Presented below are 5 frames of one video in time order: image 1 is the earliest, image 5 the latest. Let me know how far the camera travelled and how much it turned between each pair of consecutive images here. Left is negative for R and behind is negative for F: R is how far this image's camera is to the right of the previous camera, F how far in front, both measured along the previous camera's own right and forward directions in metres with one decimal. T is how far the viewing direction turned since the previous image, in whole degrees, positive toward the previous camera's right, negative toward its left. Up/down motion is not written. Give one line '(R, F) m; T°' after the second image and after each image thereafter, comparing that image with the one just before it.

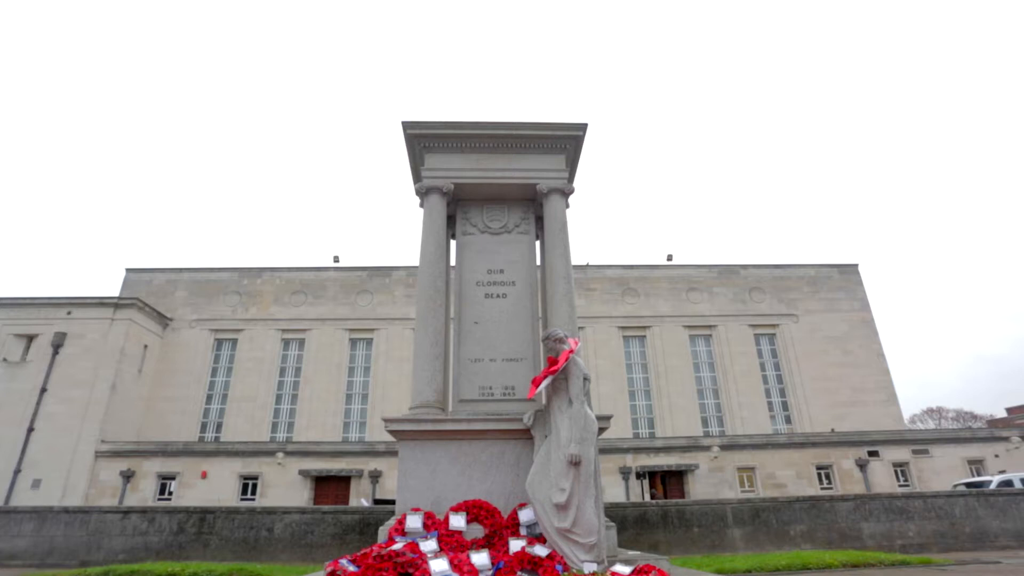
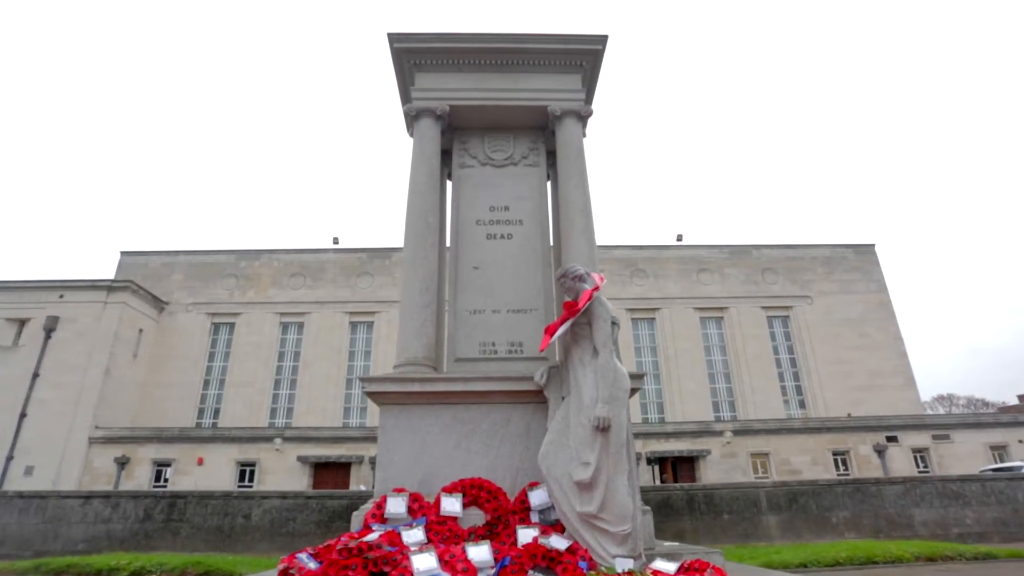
(0.0, +2.0) m; 0°
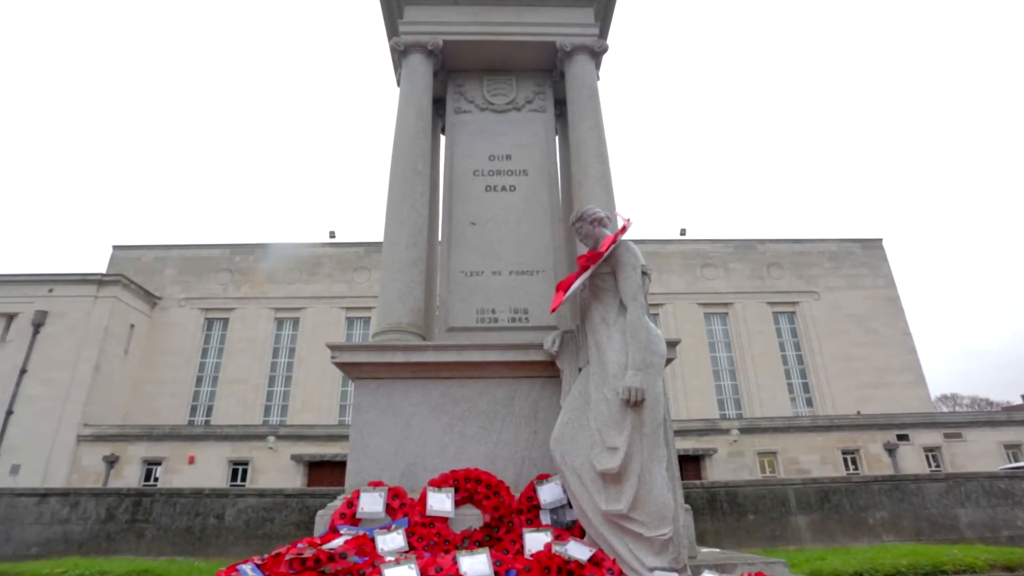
(0.0, +1.4) m; 0°
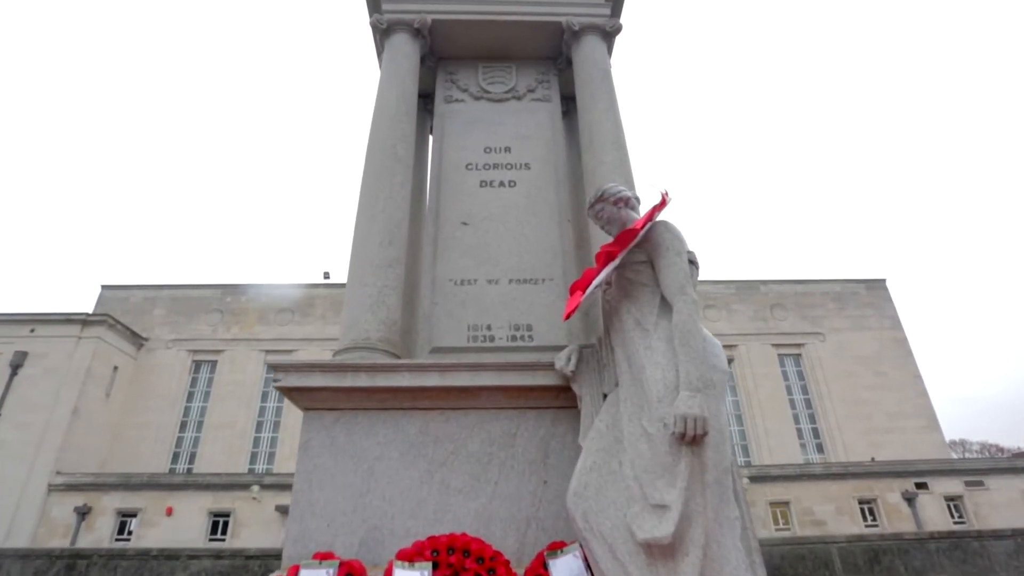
(0.0, +1.5) m; 0°
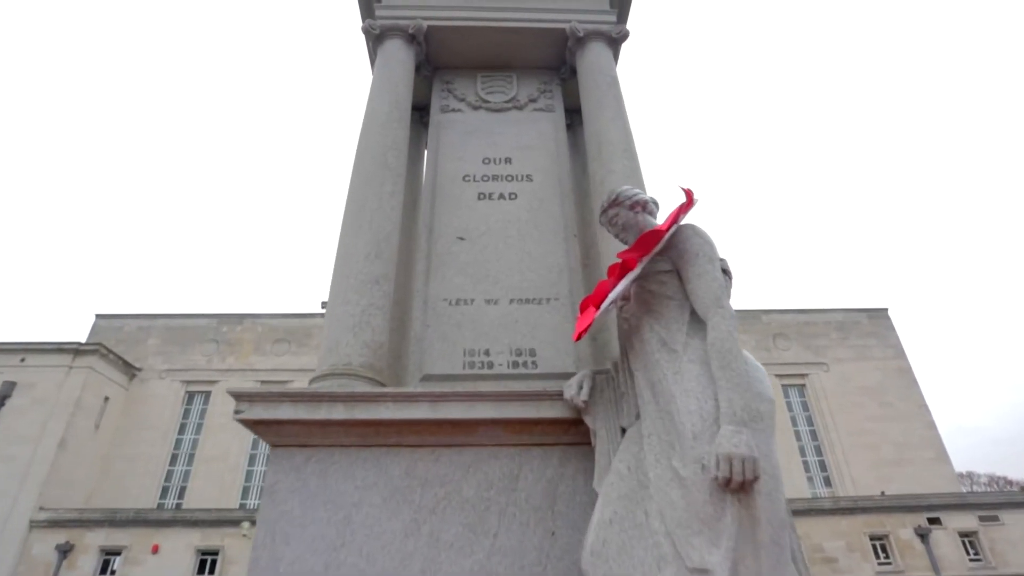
(0.0, +0.6) m; 0°
